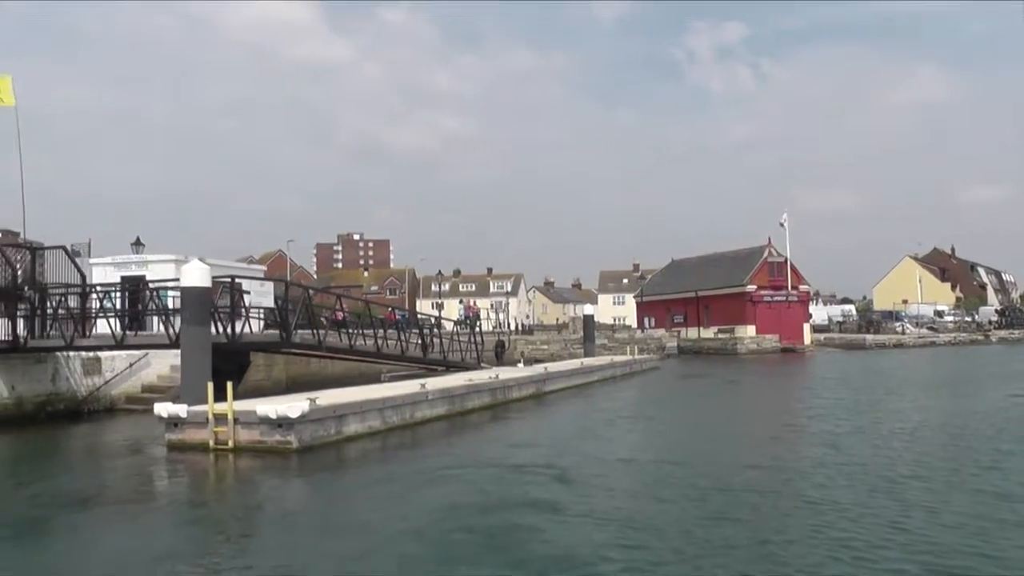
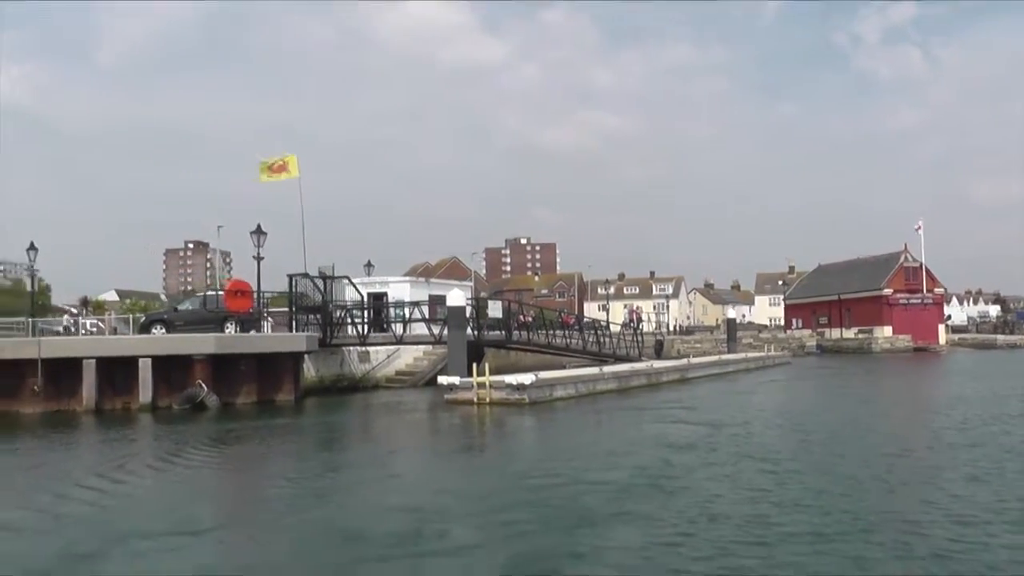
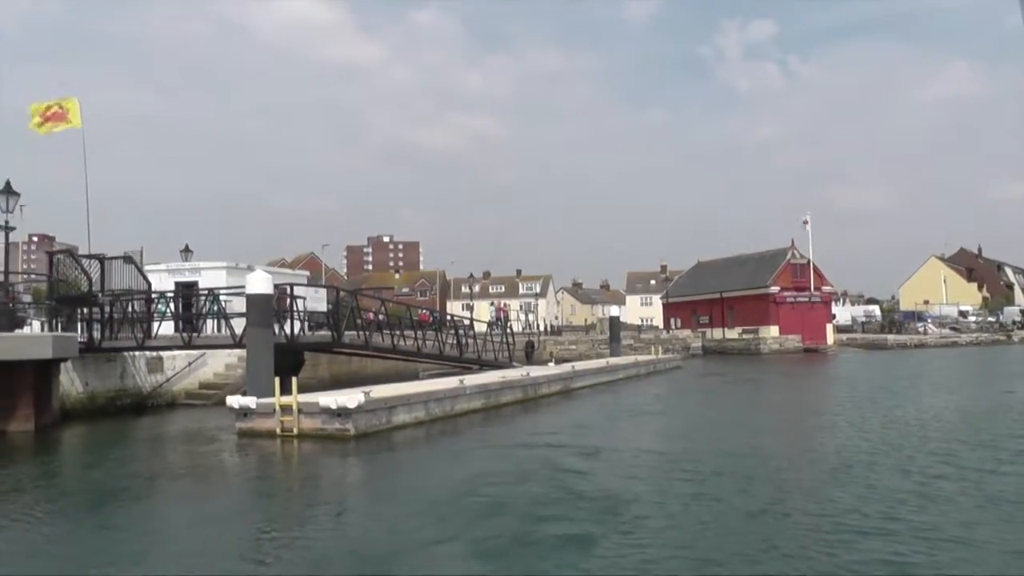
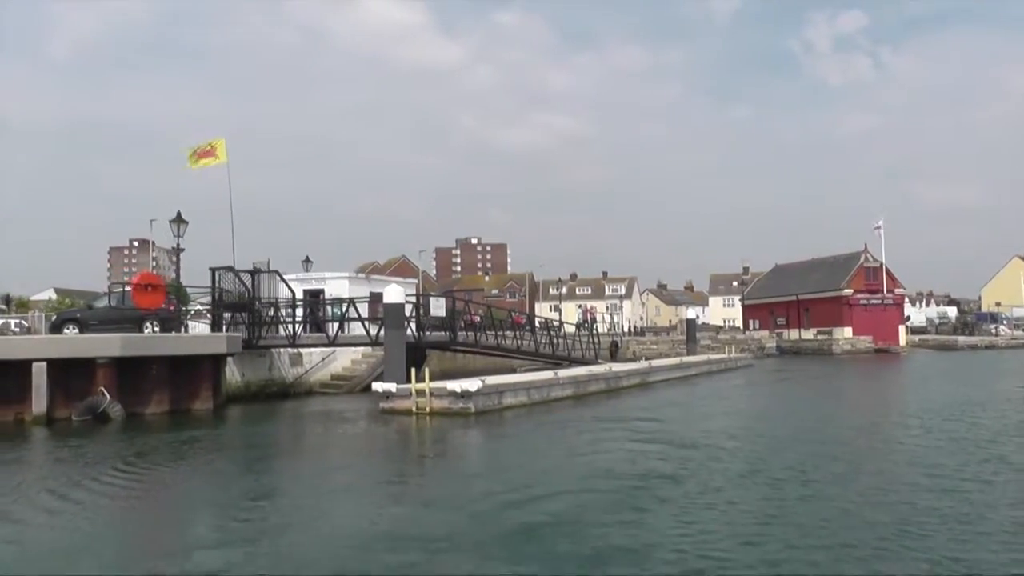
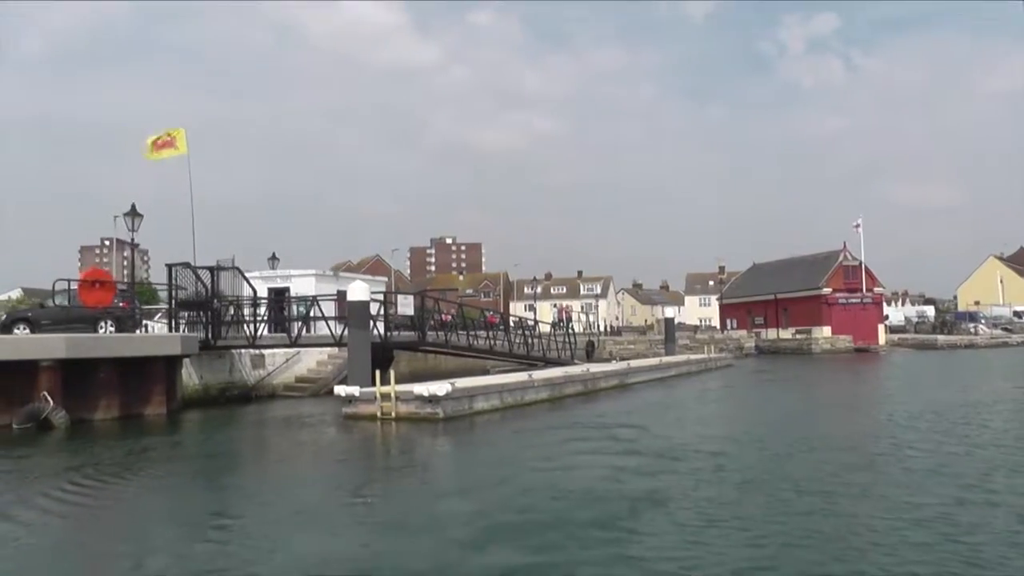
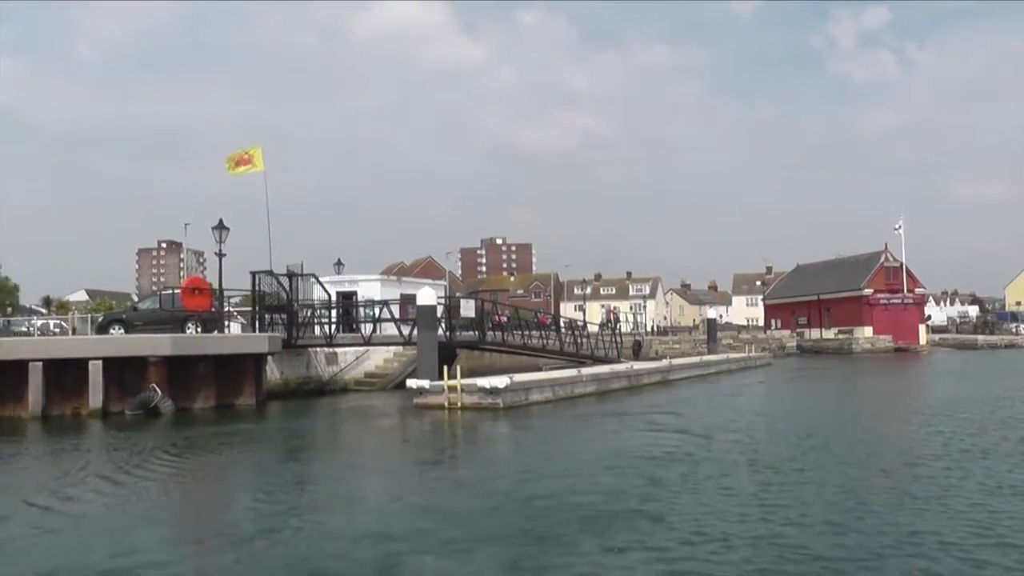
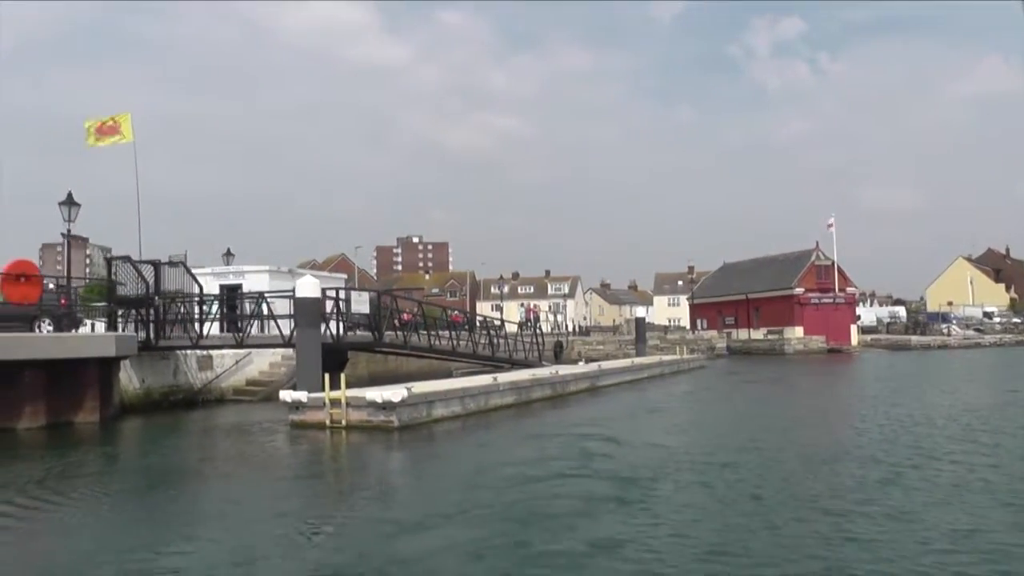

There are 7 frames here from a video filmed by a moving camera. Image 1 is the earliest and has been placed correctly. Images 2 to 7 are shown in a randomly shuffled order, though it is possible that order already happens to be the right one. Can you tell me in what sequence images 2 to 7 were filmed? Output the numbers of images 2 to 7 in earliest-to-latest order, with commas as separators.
3, 7, 5, 4, 6, 2
